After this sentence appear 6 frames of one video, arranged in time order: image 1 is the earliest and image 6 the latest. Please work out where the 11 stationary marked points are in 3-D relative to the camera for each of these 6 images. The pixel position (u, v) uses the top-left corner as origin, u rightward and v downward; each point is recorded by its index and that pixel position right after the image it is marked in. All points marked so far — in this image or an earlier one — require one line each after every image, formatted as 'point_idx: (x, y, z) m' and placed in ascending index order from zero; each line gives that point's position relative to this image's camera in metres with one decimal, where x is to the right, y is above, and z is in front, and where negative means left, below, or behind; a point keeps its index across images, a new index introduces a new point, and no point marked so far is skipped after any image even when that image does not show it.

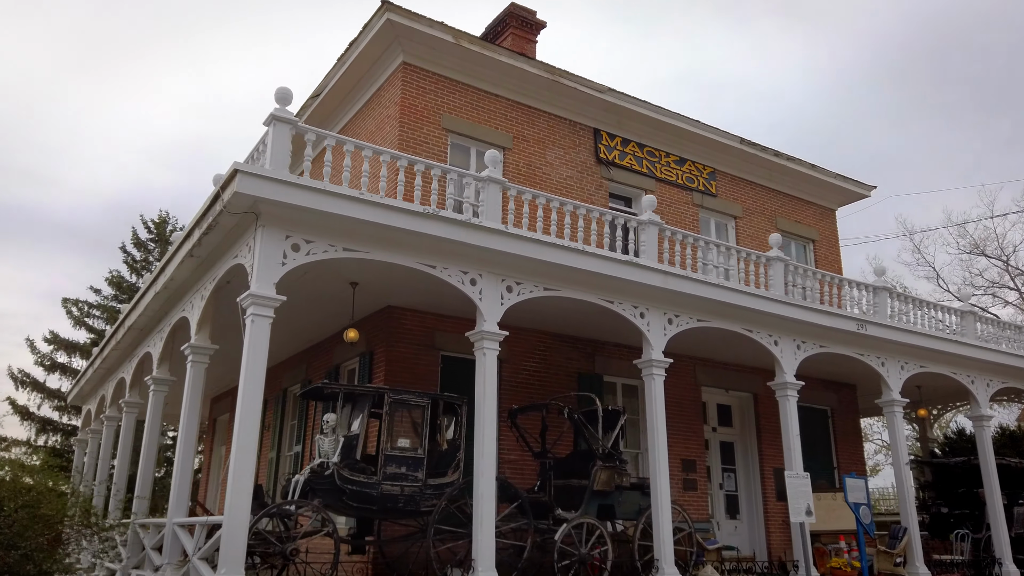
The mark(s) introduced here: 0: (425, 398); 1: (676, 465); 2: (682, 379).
0: (-1.0, -1.3, +8.4) m
1: (+2.8, -3.1, +12.6) m
2: (+3.1, -1.7, +13.2) m
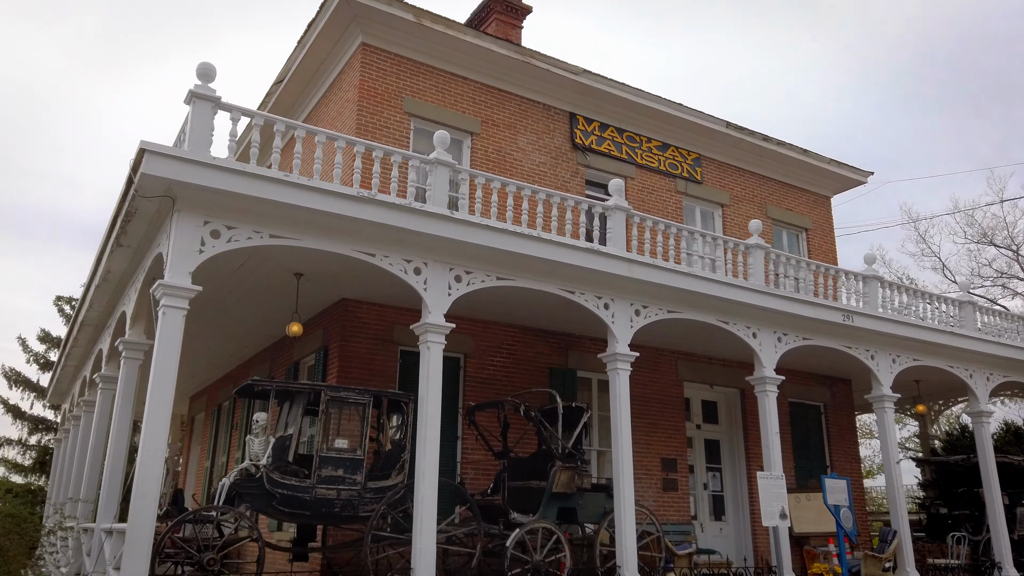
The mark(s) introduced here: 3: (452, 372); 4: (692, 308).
0: (-1.6, -1.2, +7.9) m
1: (+2.4, -2.9, +12.0) m
2: (+2.6, -1.5, +12.6) m
3: (-0.9, -1.2, +10.6) m
4: (+2.4, -0.3, +9.9) m
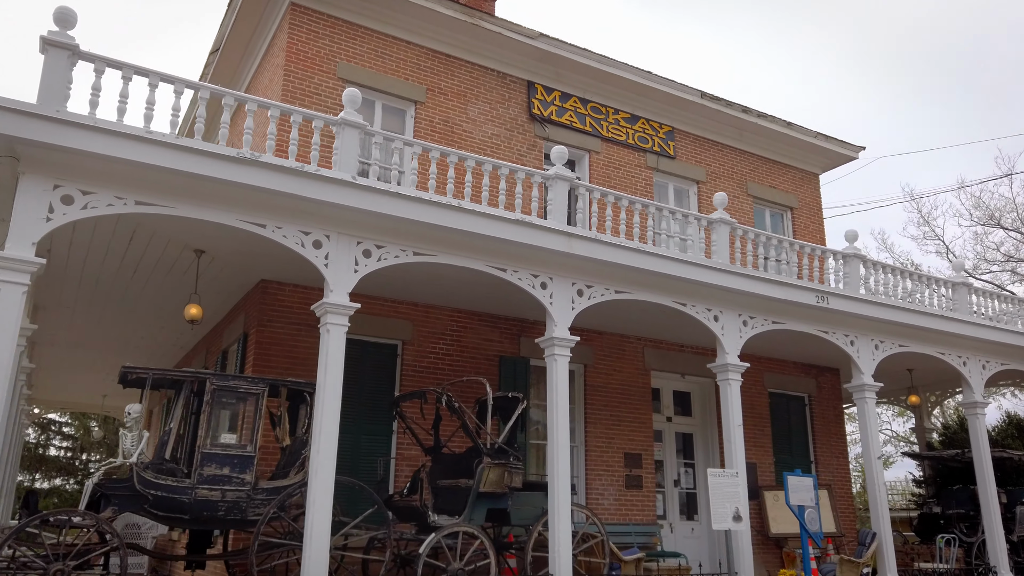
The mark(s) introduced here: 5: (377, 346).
0: (-2.4, -0.9, +7.0) m
1: (+1.6, -2.6, +11.1) m
2: (+1.9, -1.2, +11.7) m
3: (-1.7, -1.0, +9.7) m
4: (+1.6, 0.0, +8.9) m
5: (-1.8, -0.8, +9.7) m
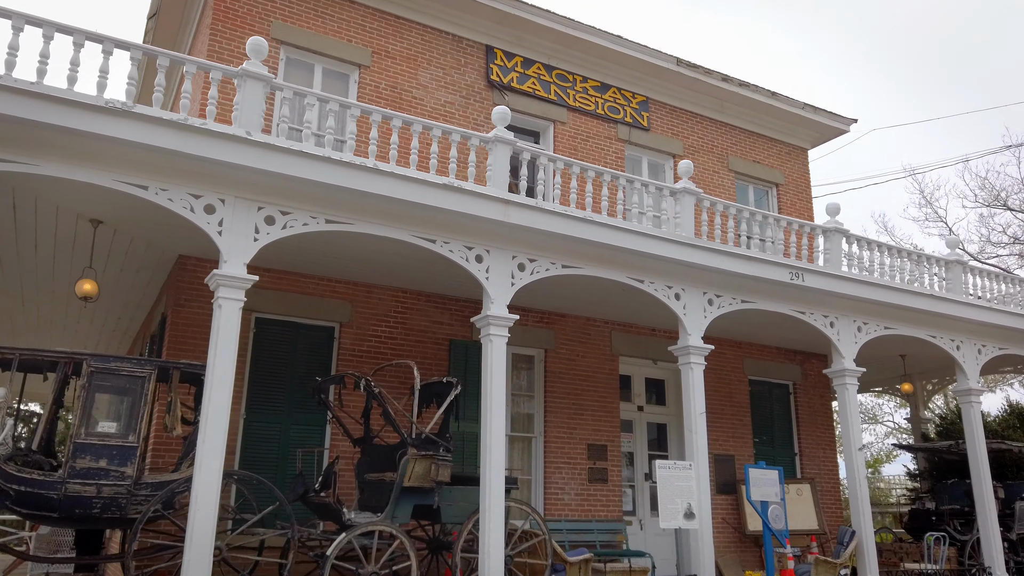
0: (-3.1, -0.7, +6.3) m
1: (+1.0, -2.3, +10.3) m
2: (+1.2, -0.9, +10.9) m
3: (-2.3, -0.7, +9.0) m
4: (+0.9, +0.3, +8.1) m
5: (-2.5, -0.5, +8.9) m
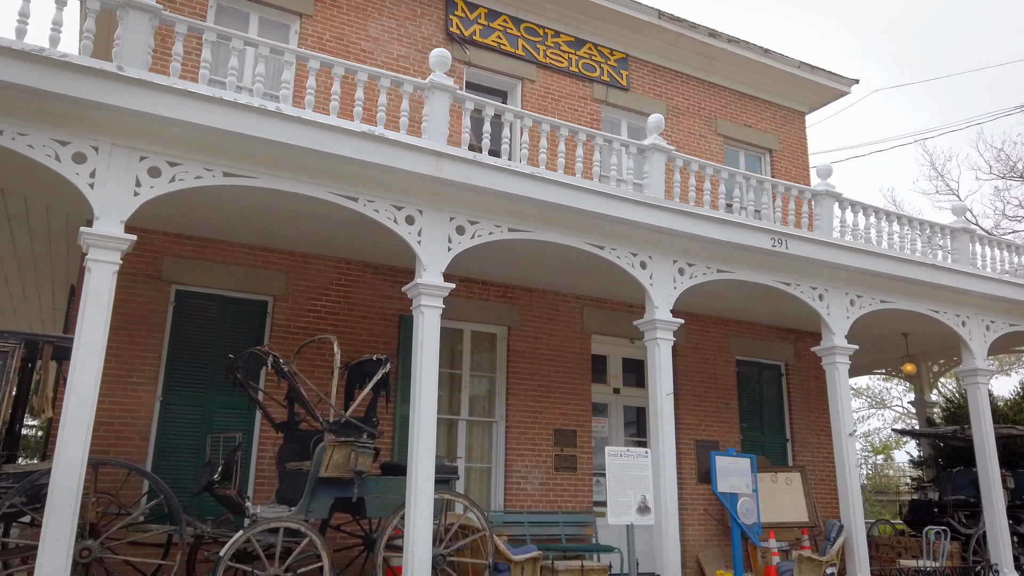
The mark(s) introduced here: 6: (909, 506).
0: (-3.7, -0.4, +5.4) m
1: (+0.4, -2.0, +9.5) m
2: (+0.7, -0.5, +10.0) m
3: (-2.9, -0.3, +8.1) m
4: (+0.3, +0.6, +7.2) m
5: (-3.0, -0.2, +8.1) m
6: (+5.7, -3.2, +10.6) m
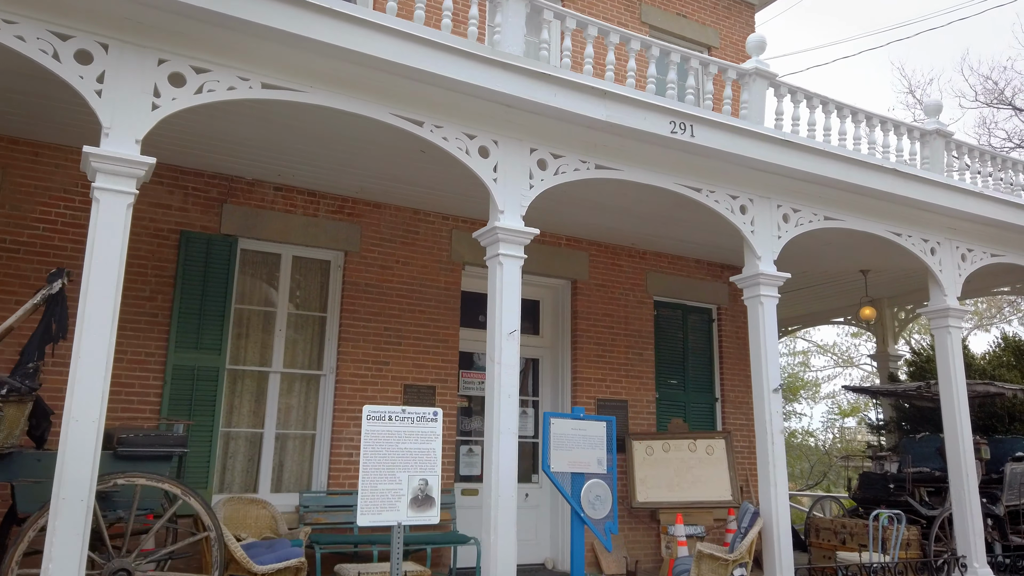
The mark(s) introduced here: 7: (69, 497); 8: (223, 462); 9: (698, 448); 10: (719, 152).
0: (-5.3, +0.3, +3.1) m
1: (-1.2, -1.1, +7.3) m
2: (-1.0, +0.4, +7.7) m
3: (-4.5, +0.5, +5.8) m
4: (-1.2, +1.4, +4.9) m
5: (-4.6, +0.6, +5.8) m
6: (+4.1, -2.3, +8.6) m
7: (-2.3, -1.1, +3.9) m
8: (-2.6, -1.6, +6.7) m
9: (+2.1, -1.8, +8.1) m
10: (+1.8, +1.1, +6.1) m
